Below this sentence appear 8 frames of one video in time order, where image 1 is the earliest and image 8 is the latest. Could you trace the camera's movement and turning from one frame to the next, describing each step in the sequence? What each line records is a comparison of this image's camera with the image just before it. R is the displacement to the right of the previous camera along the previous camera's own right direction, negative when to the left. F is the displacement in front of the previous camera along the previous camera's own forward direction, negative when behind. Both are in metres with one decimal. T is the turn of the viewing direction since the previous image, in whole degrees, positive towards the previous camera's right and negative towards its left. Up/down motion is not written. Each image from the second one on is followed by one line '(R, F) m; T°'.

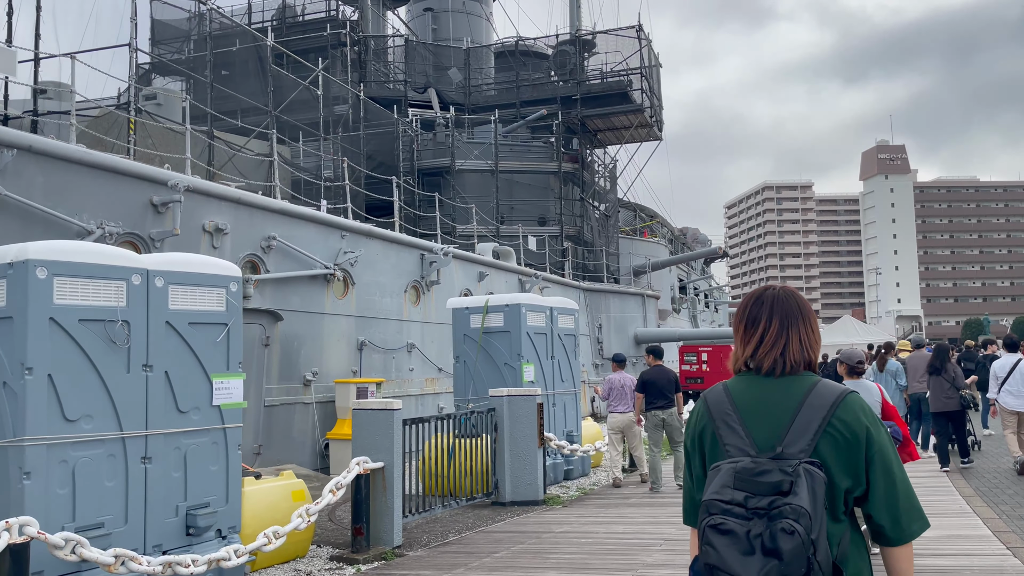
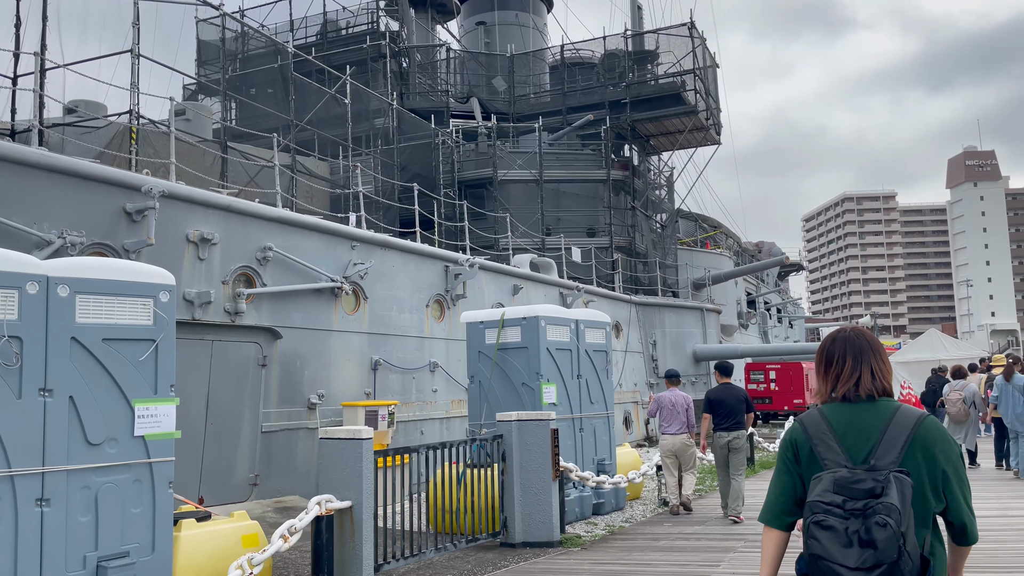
(+0.6, +1.1) m; -5°
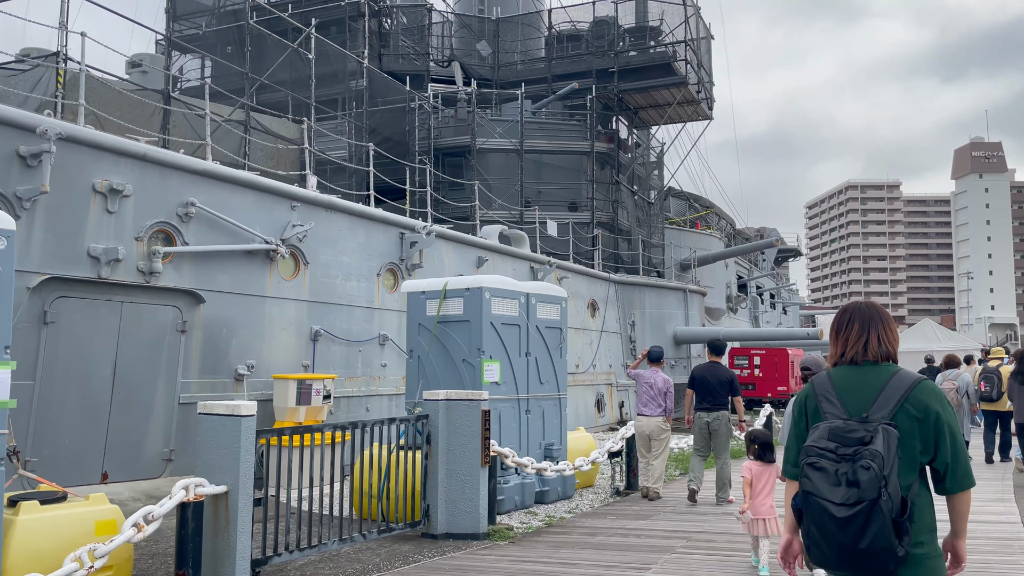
(+0.6, +0.7) m; 0°
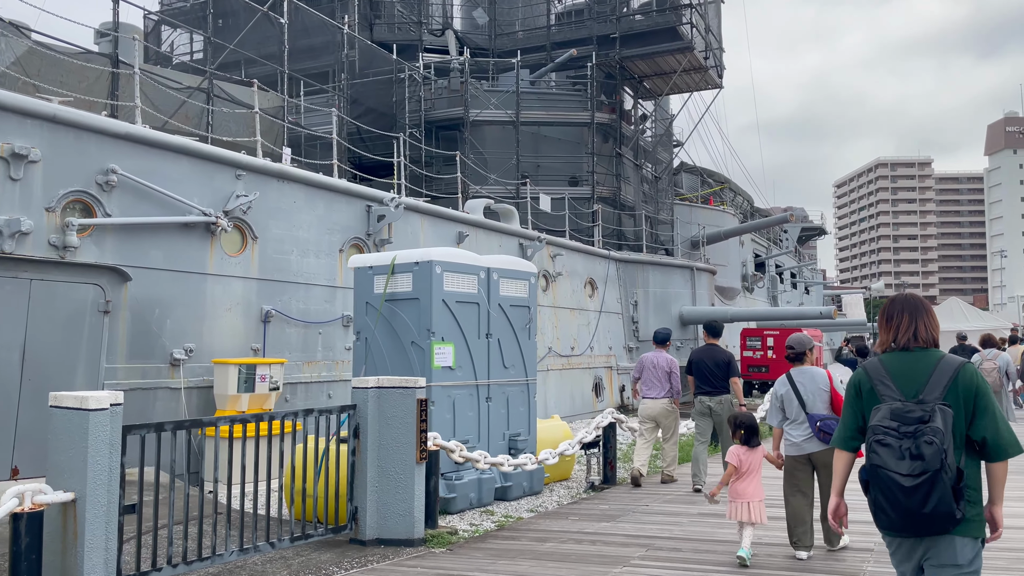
(+0.7, +0.9) m; -2°
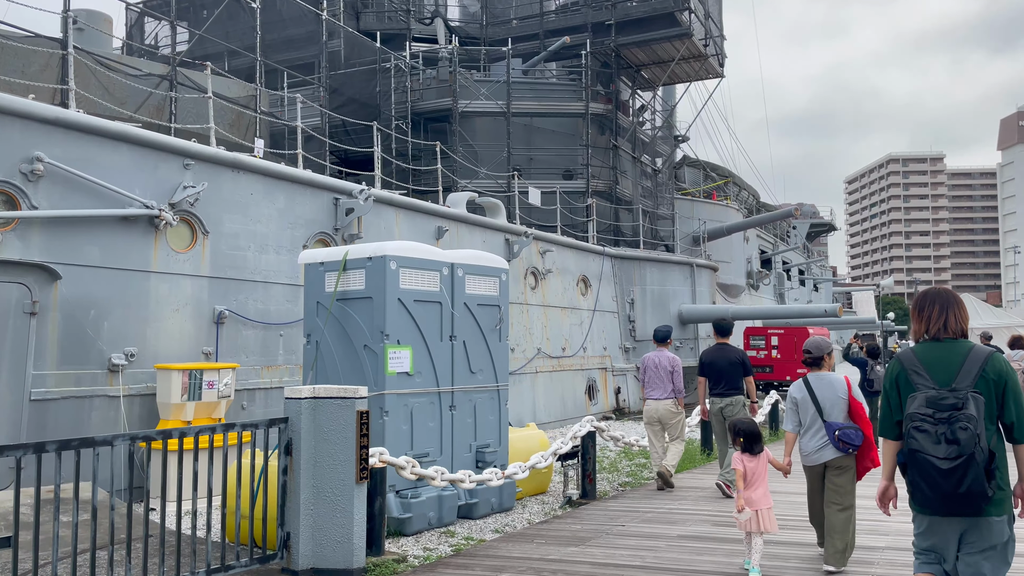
(+0.4, +0.7) m; -1°
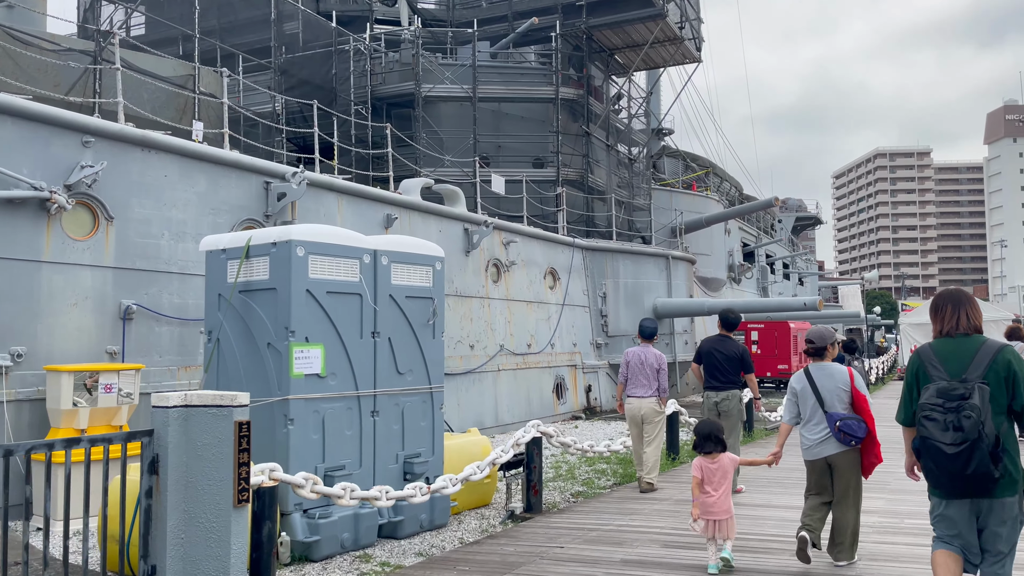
(+0.5, +0.8) m; +1°
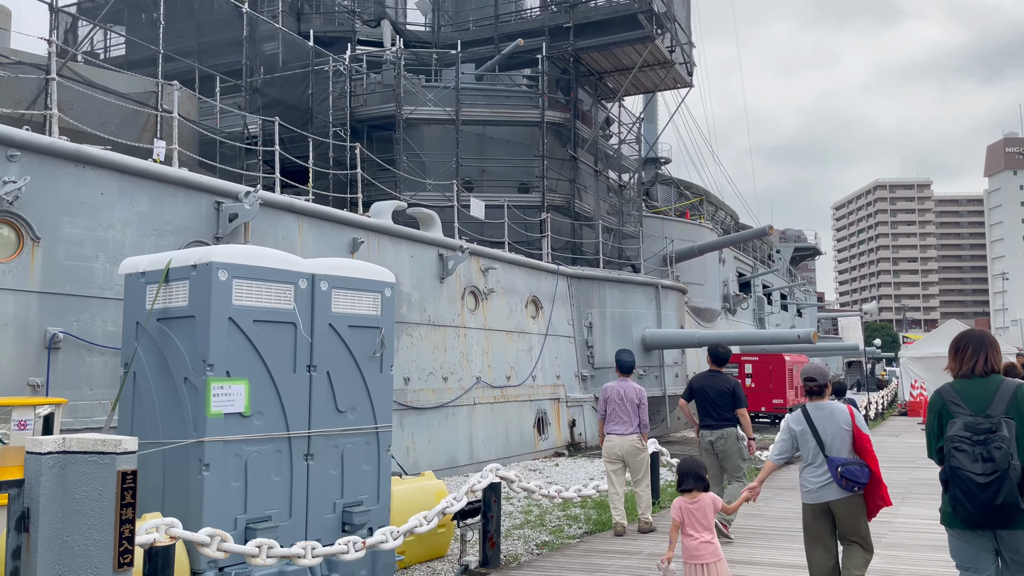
(+0.3, +0.6) m; 0°
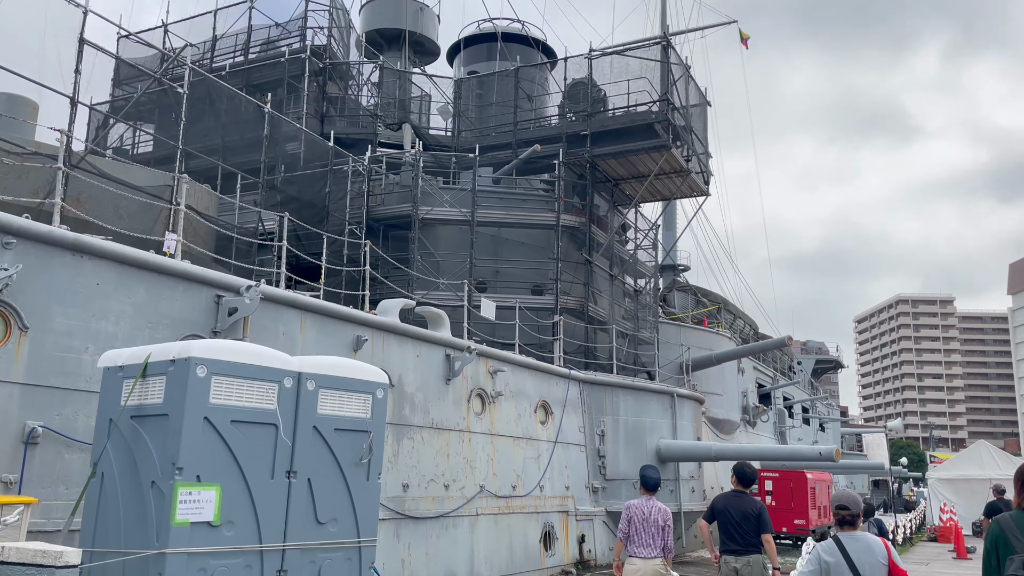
(+0.1, +0.3) m; -1°
